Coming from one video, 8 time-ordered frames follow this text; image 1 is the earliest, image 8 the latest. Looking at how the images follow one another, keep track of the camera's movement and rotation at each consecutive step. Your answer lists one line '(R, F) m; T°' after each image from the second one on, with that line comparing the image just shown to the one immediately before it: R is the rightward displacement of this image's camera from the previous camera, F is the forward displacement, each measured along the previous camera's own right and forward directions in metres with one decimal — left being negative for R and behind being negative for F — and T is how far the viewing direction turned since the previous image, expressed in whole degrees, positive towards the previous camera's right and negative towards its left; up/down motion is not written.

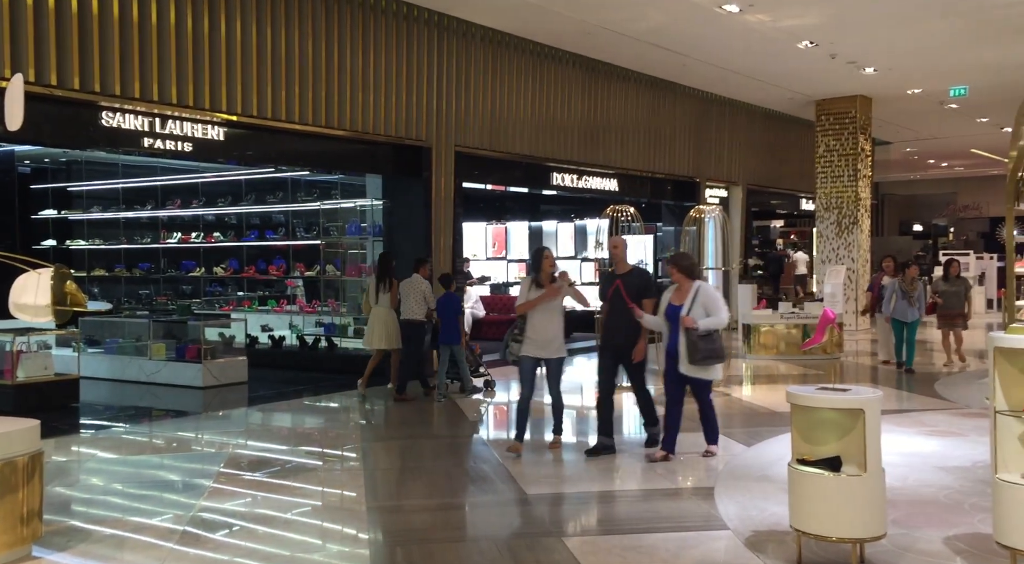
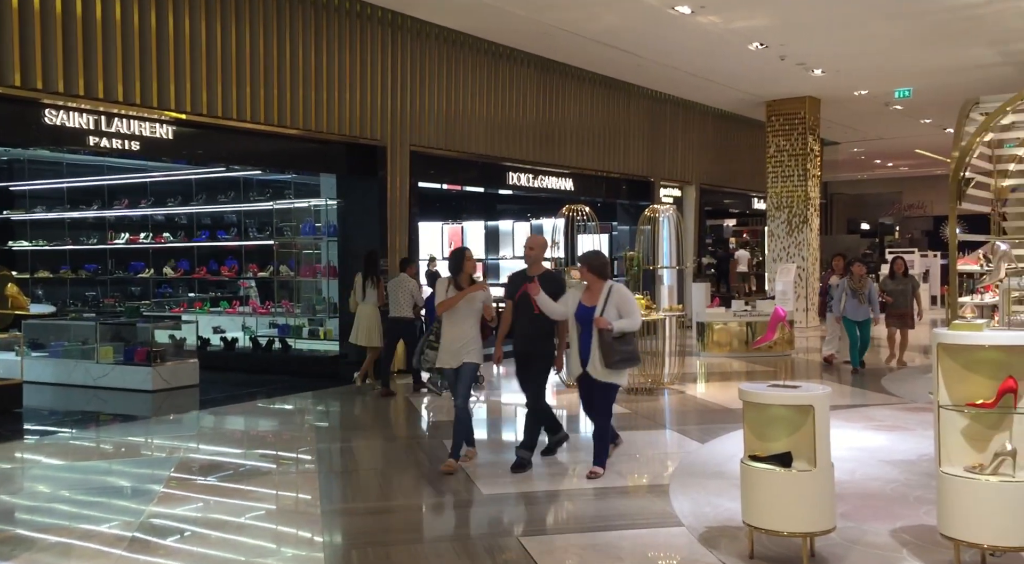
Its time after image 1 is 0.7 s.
(0.0, 0.0) m; +3°
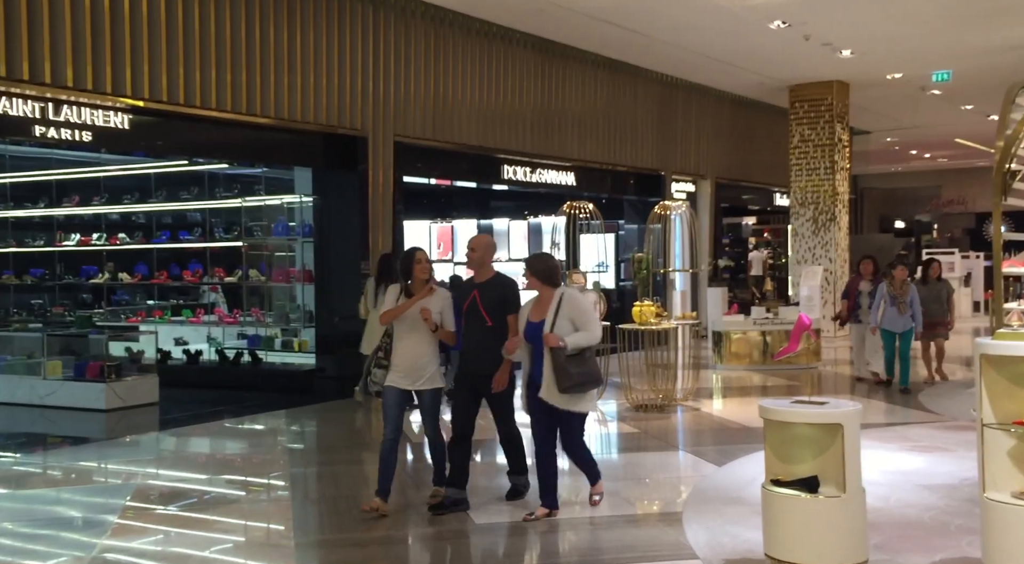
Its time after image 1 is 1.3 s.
(+0.1, +0.9) m; 0°
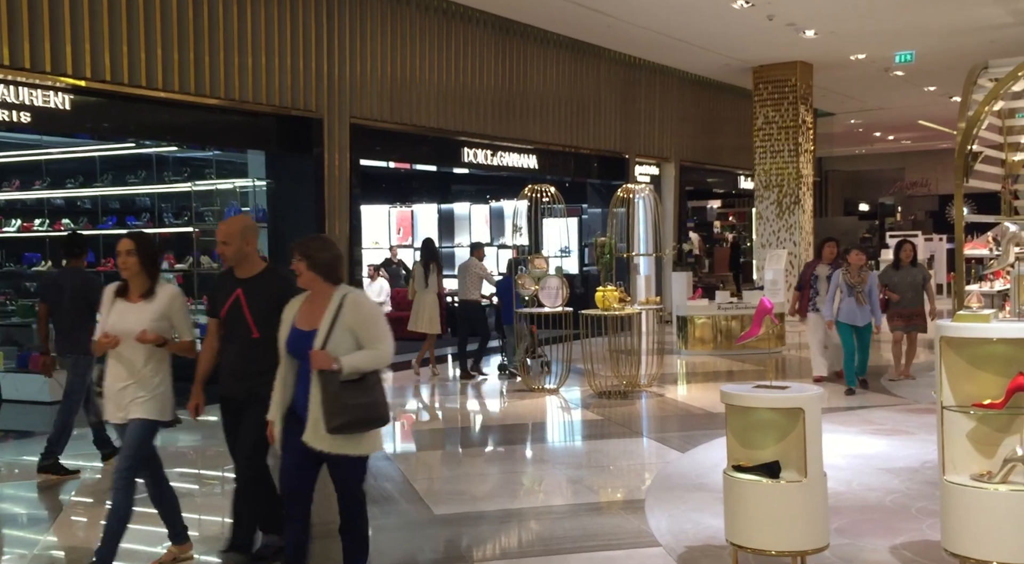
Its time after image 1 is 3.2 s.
(0.0, +0.2) m; +2°
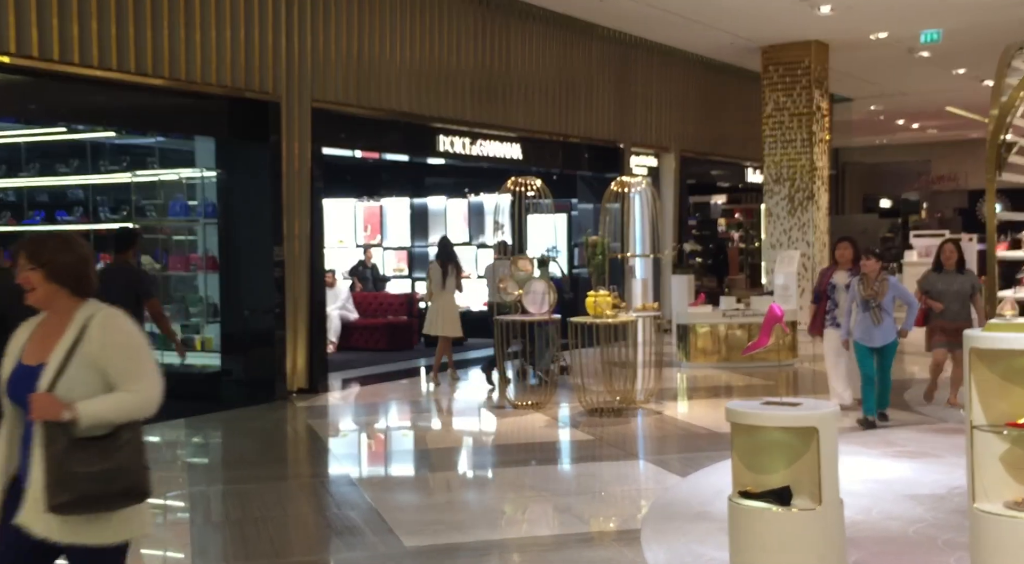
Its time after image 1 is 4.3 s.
(+0.1, +0.8) m; 0°
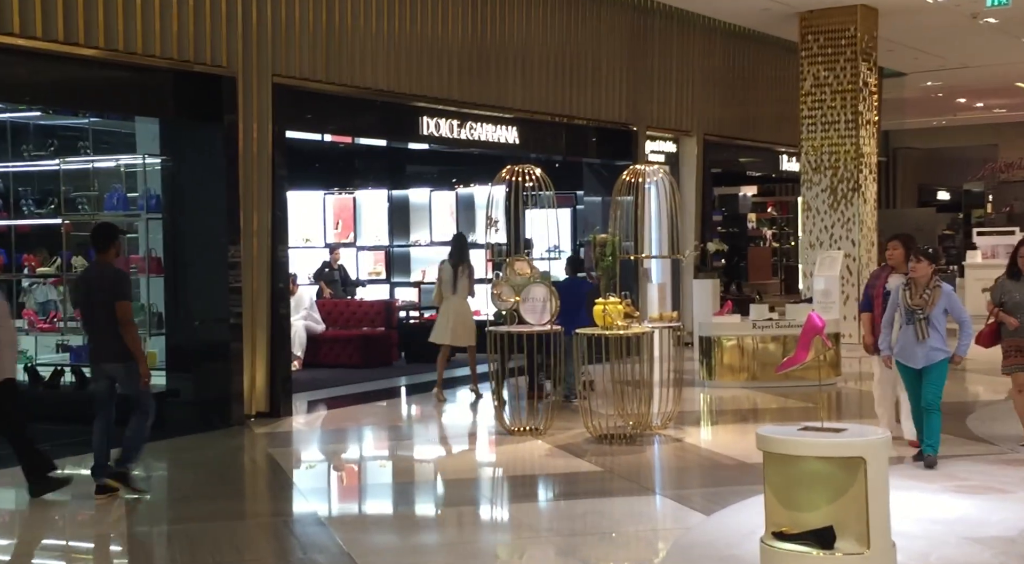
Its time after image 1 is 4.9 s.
(+0.1, +1.0) m; 0°
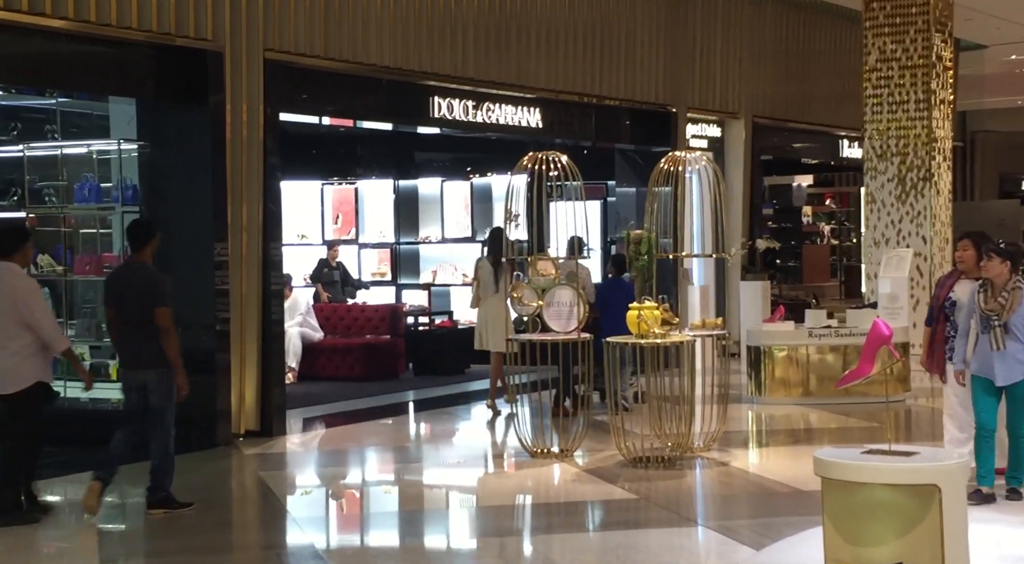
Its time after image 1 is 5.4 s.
(0.0, +0.7) m; -1°
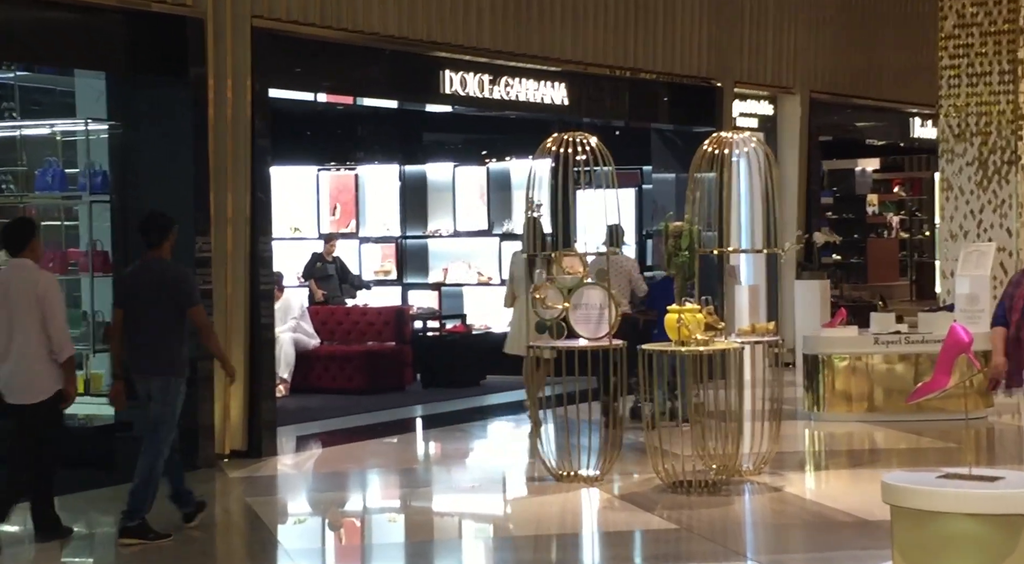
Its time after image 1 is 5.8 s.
(0.0, +0.7) m; -1°
